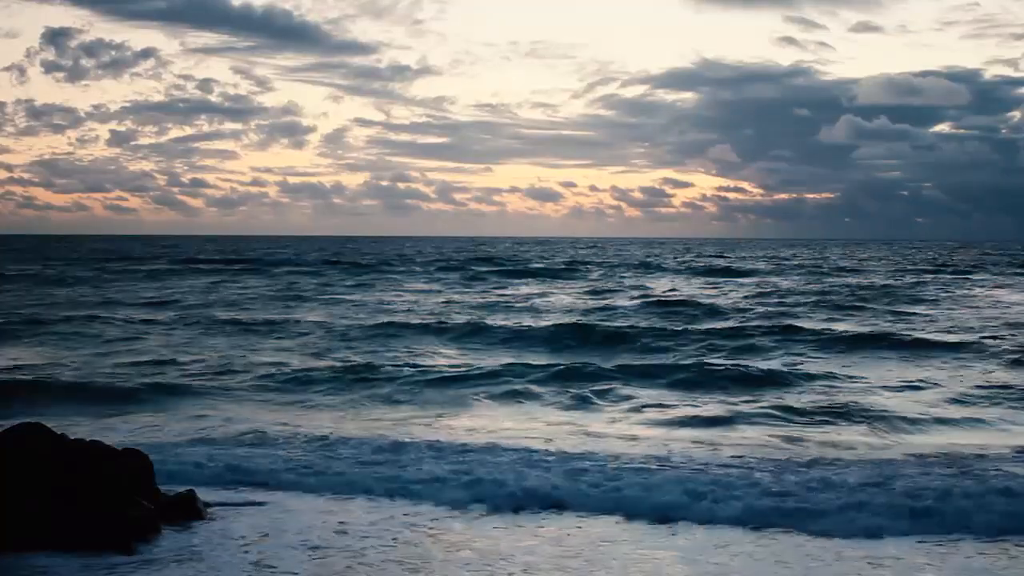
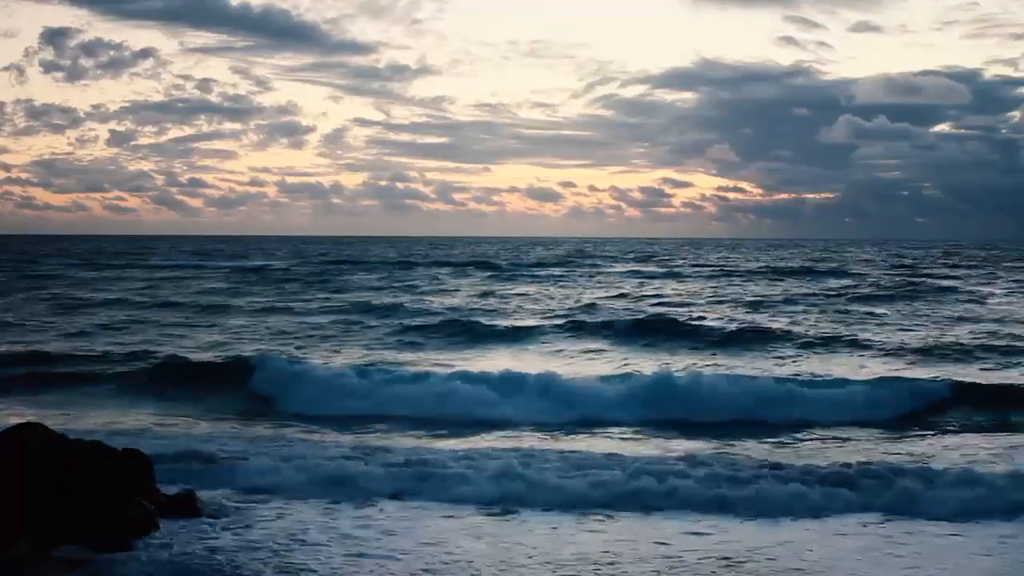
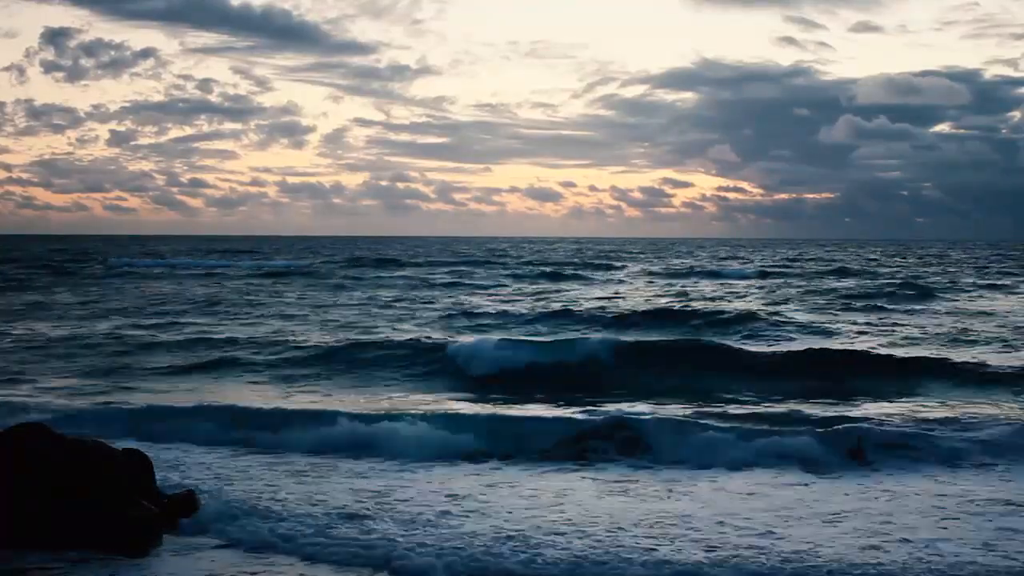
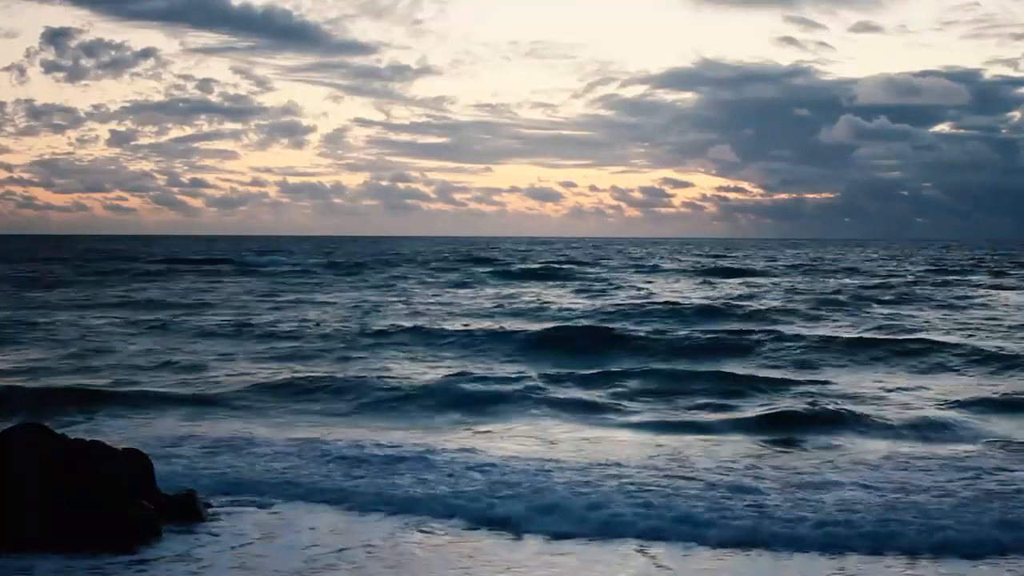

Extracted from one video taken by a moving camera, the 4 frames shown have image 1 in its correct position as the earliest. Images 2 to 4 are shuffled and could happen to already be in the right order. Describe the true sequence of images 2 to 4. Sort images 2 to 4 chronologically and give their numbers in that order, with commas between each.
4, 3, 2
